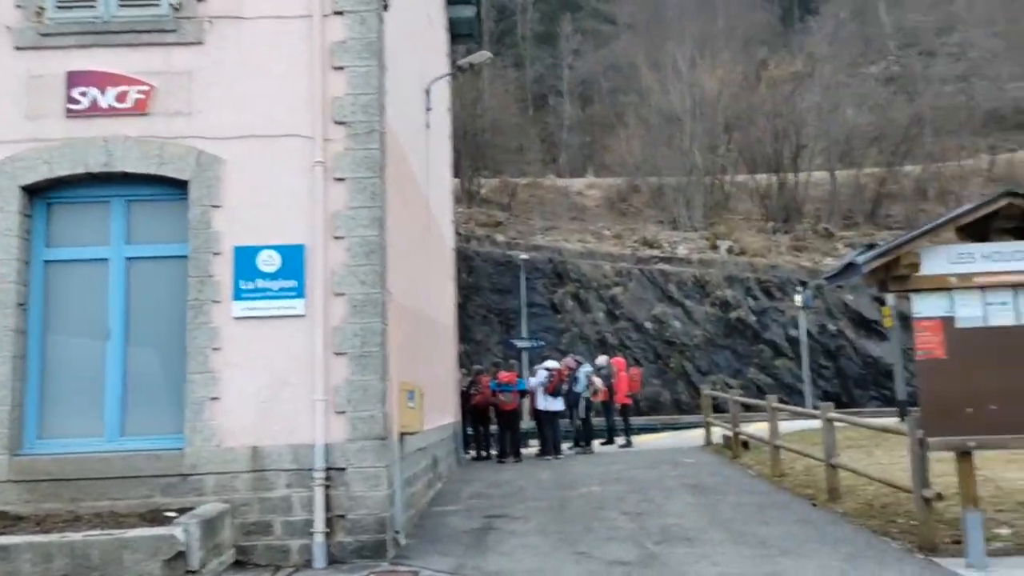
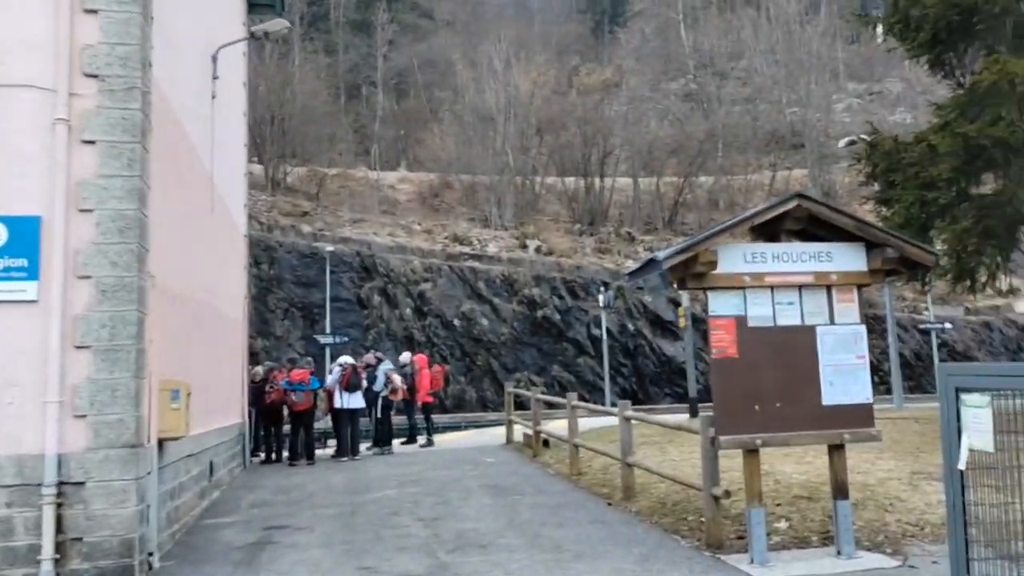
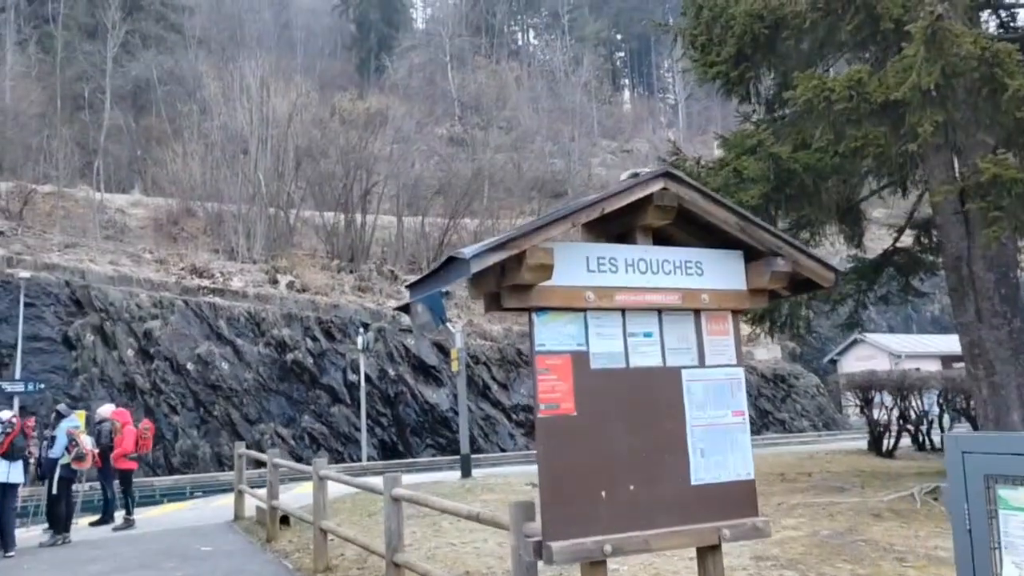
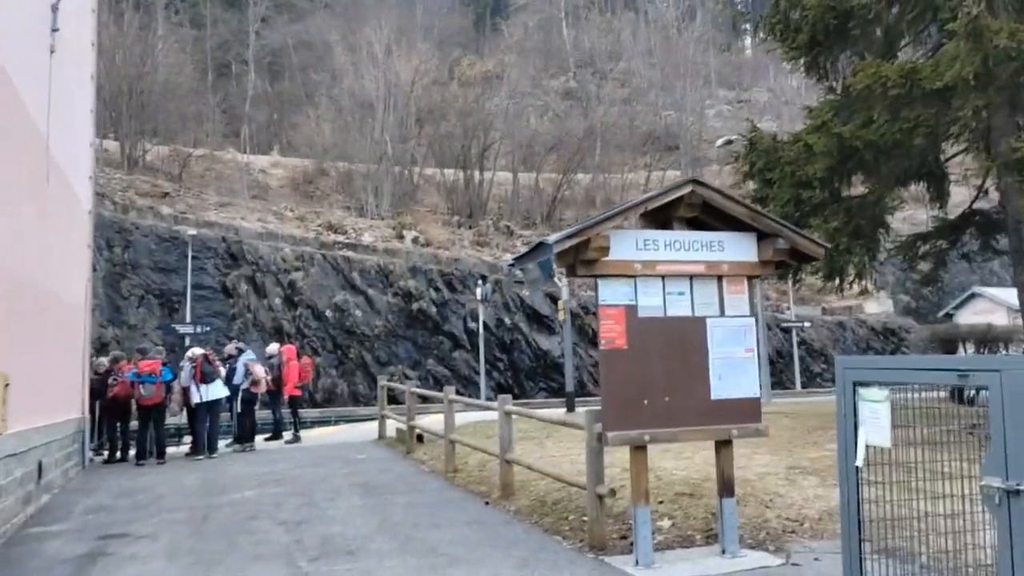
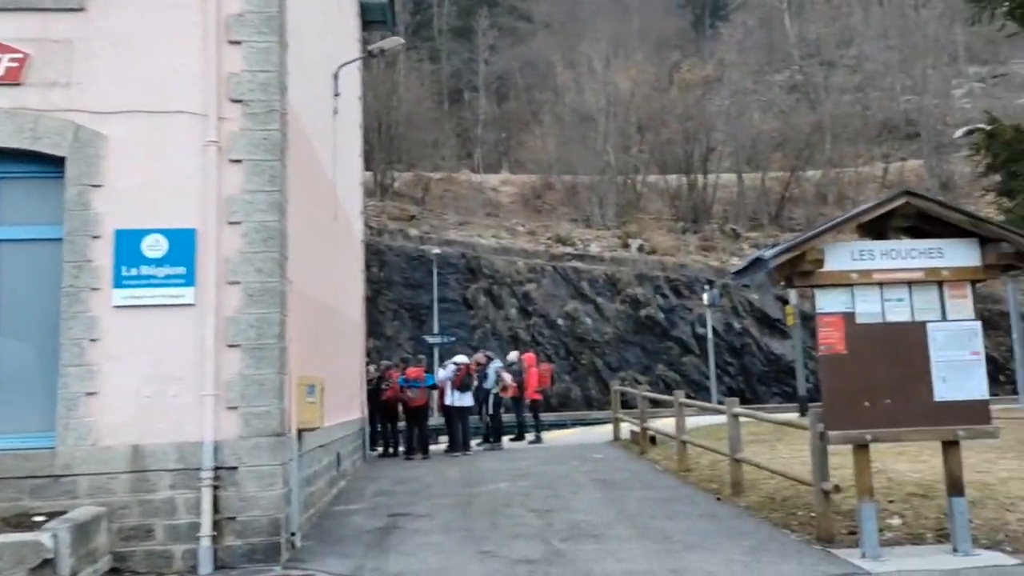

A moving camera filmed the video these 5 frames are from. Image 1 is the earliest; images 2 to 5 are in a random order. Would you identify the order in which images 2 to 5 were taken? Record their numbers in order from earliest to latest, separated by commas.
5, 2, 4, 3
